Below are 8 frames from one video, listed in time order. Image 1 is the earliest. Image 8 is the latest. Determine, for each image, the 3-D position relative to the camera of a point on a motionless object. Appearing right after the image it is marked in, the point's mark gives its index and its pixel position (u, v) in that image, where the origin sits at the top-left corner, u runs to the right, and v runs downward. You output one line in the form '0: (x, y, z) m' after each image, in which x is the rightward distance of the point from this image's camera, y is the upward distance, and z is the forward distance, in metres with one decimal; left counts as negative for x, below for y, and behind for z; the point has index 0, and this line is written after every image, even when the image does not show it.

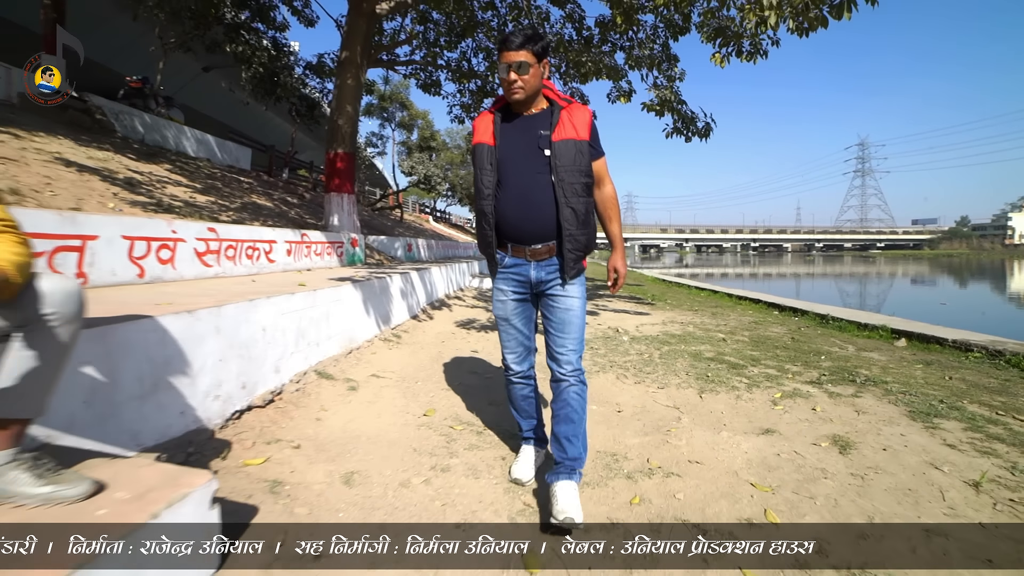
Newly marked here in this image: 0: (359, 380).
0: (-1.2, -0.7, +3.8) m
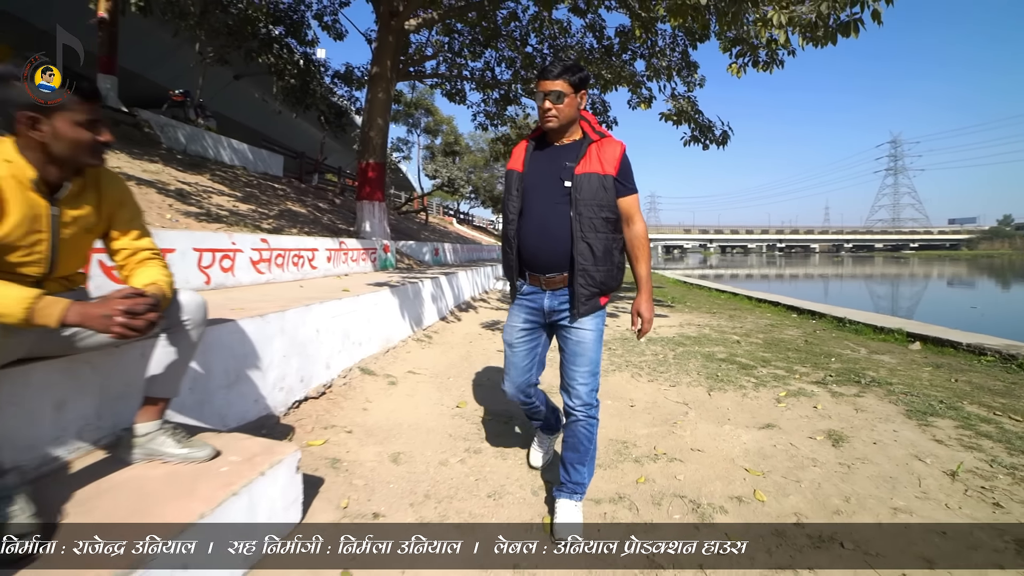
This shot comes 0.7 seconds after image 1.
0: (-1.0, -0.8, +4.3) m
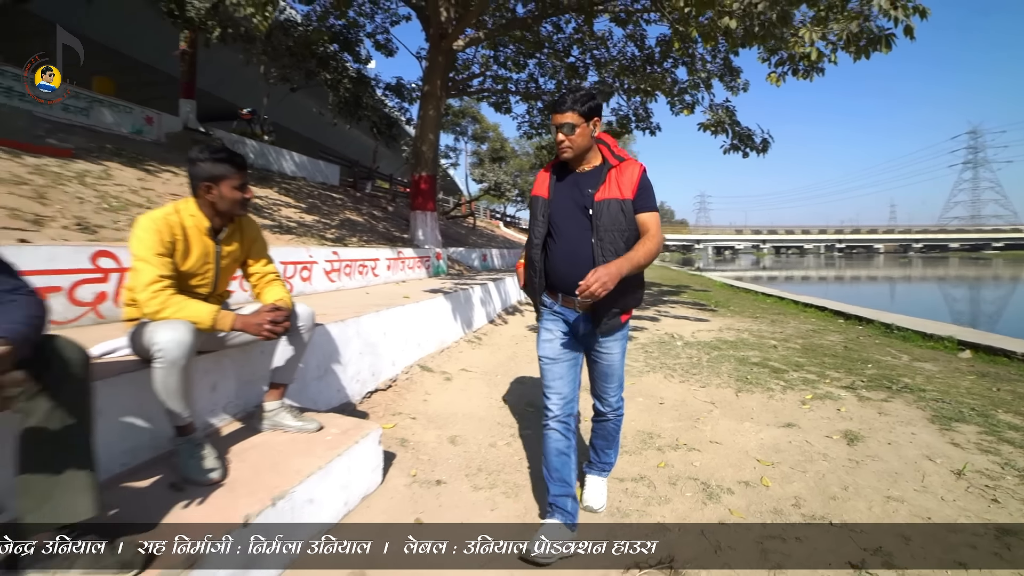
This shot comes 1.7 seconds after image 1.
0: (-0.6, -0.9, +4.9) m
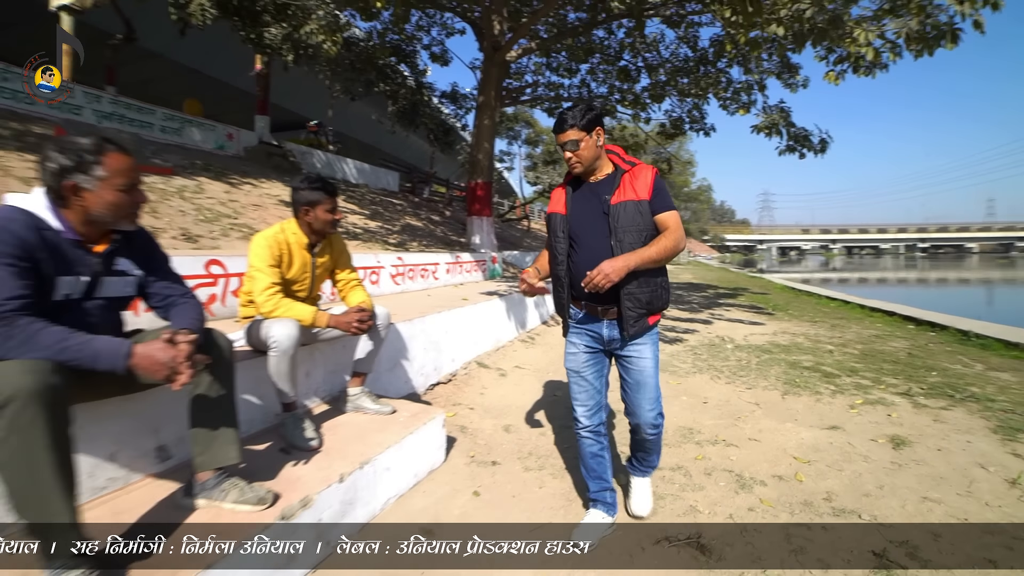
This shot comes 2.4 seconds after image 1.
0: (-0.1, -0.9, +5.2) m
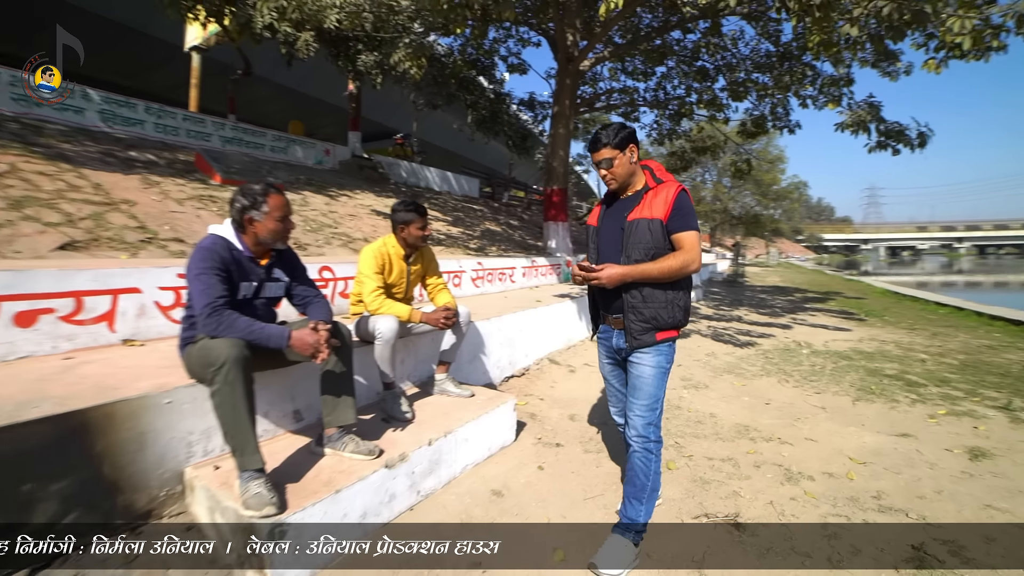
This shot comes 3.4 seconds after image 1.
0: (+0.7, -0.9, +5.6) m
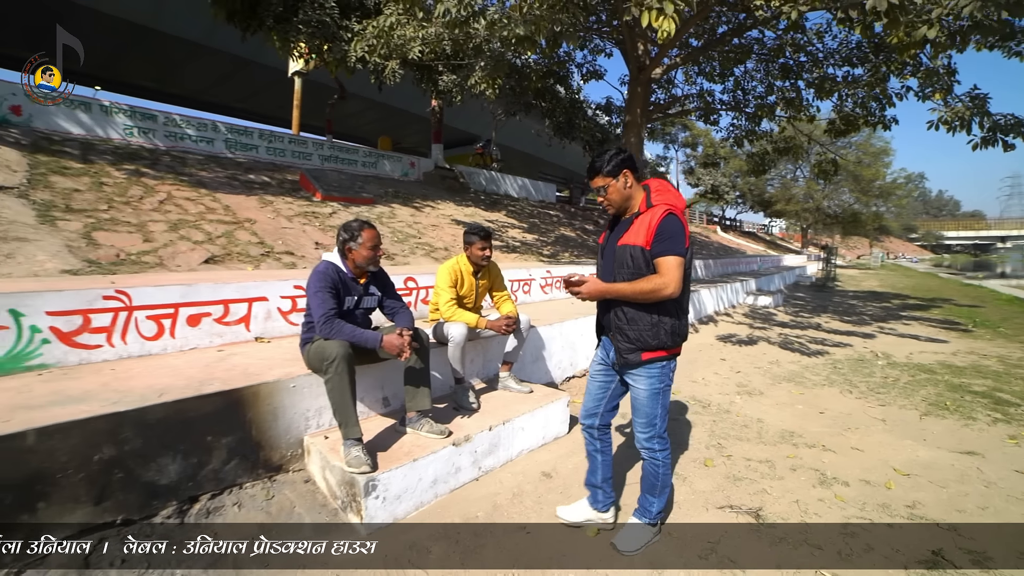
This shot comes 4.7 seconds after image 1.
0: (+1.5, -1.0, +6.0) m
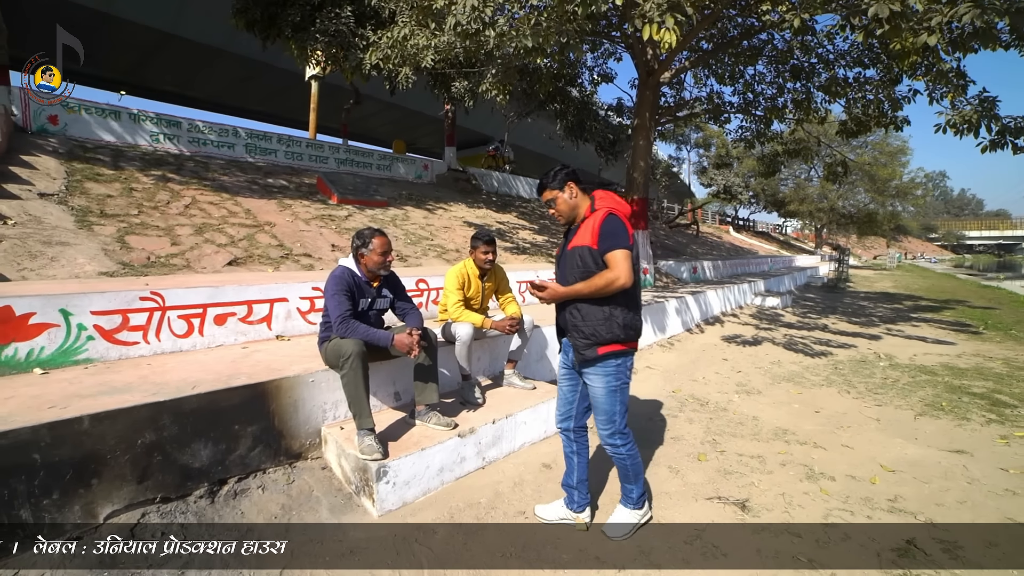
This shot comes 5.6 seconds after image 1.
0: (+1.6, -1.0, +6.1) m
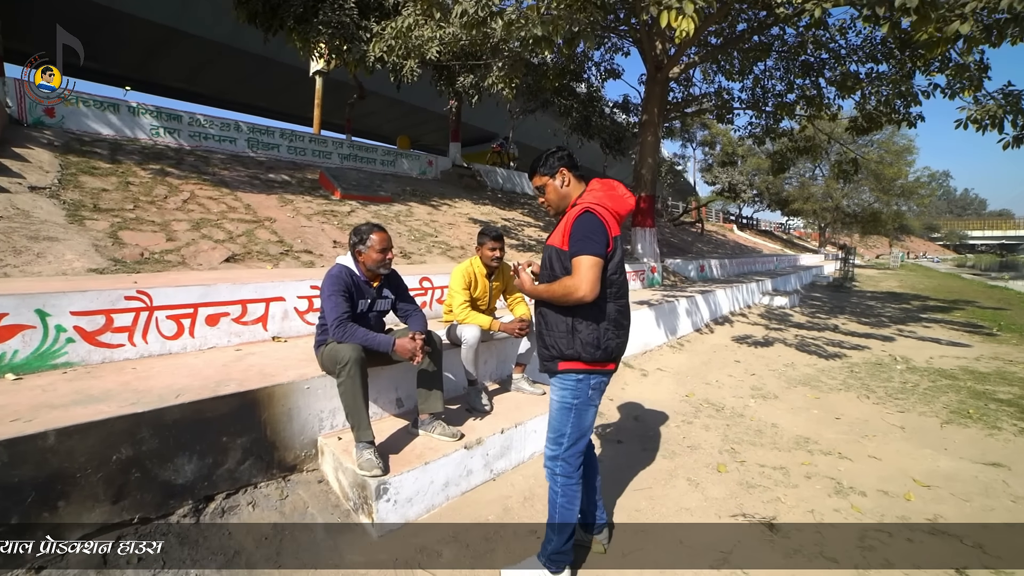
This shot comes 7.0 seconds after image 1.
0: (+1.6, -1.0, +5.9) m
